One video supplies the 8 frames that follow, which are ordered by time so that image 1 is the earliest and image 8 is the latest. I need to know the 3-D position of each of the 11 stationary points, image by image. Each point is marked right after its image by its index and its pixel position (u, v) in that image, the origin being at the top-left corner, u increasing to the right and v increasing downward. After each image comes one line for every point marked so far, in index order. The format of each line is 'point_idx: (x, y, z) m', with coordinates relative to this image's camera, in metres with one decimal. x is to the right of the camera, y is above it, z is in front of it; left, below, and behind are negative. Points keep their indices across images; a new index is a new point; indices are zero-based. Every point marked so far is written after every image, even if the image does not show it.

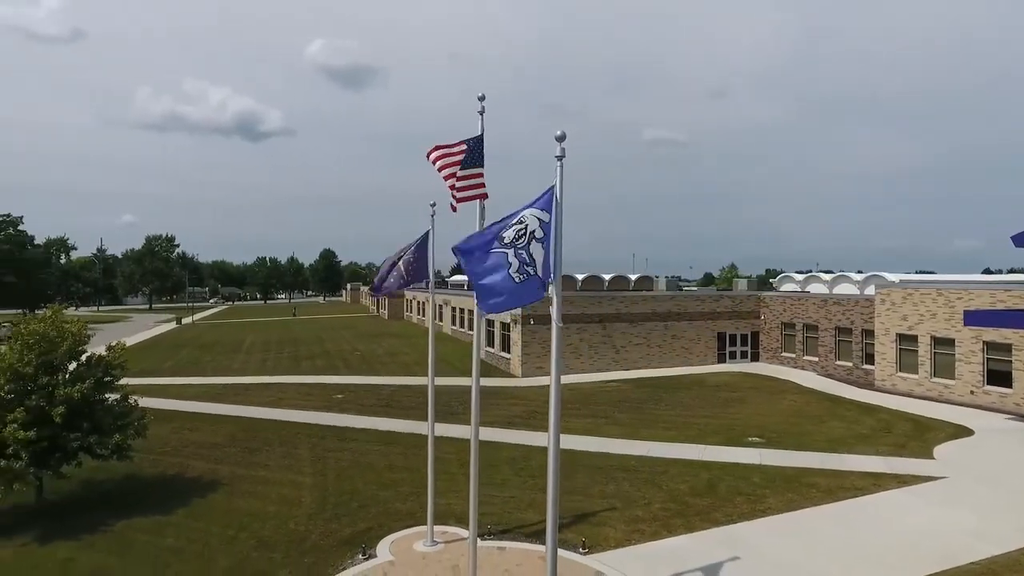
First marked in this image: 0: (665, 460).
0: (+3.8, -4.3, +15.7) m
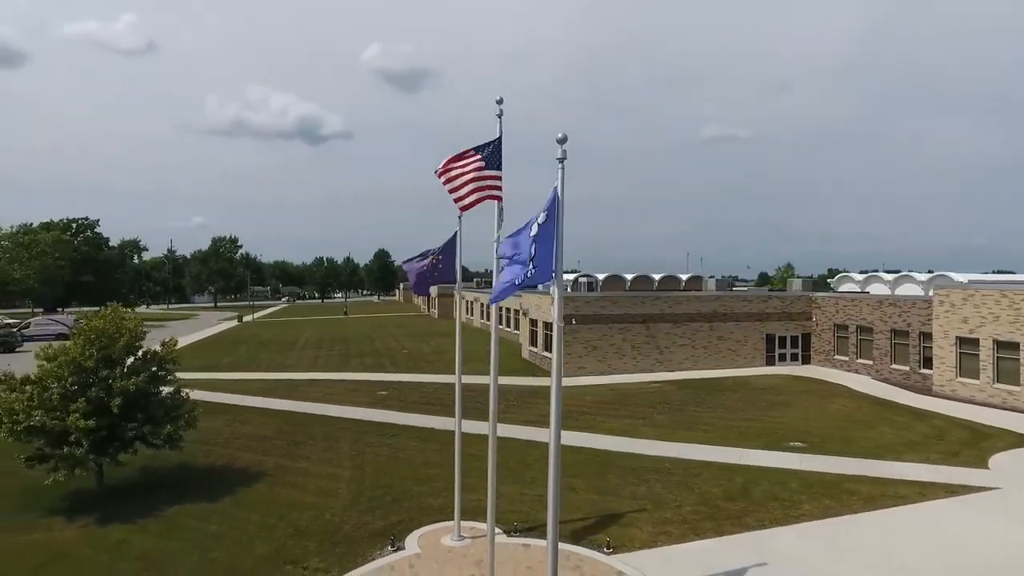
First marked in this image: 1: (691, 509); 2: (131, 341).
0: (+4.6, -4.3, +15.5) m
1: (+3.6, -4.5, +12.8) m
2: (-8.5, -1.2, +14.1) m
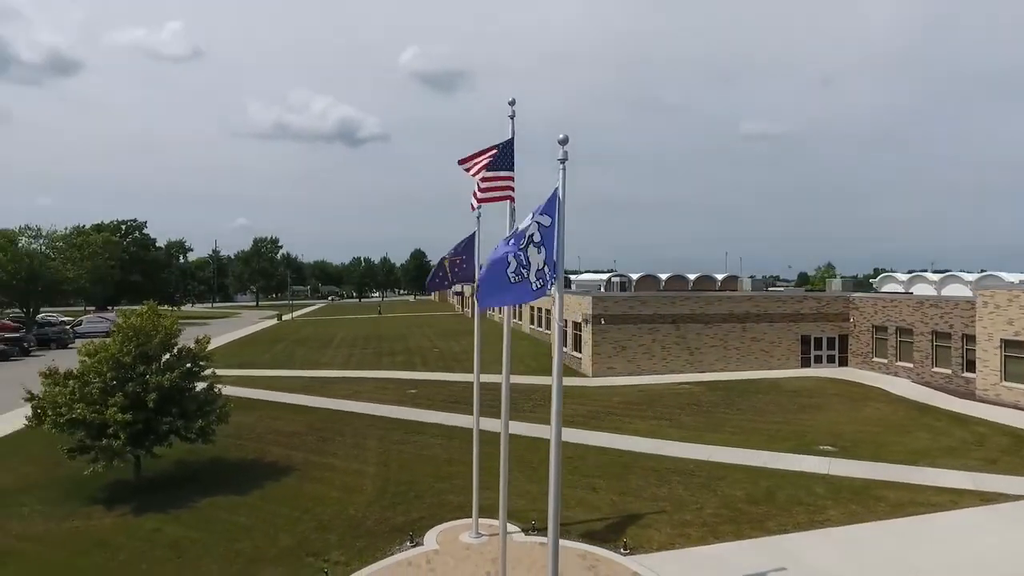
0: (+5.1, -4.3, +15.3) m
1: (+4.0, -4.5, +12.7) m
2: (-8.0, -1.2, +14.7) m
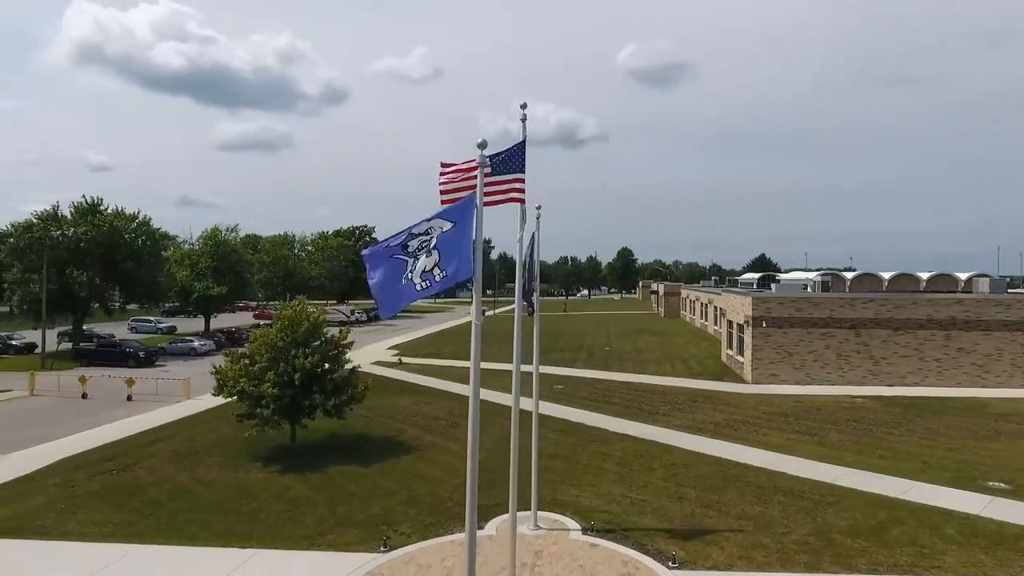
0: (+7.1, -4.3, +13.4) m
1: (+5.1, -4.5, +11.3) m
2: (-5.5, -1.1, +17.3) m
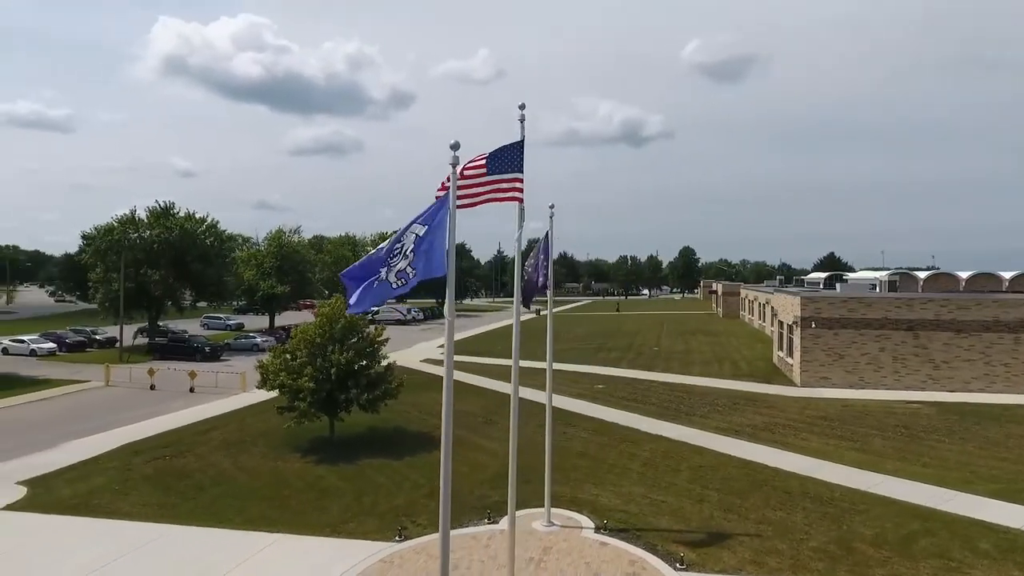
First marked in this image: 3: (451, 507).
0: (+7.4, -4.3, +12.8) m
1: (+5.3, -4.4, +11.0) m
2: (-4.7, -1.1, +18.0) m
3: (-1.3, -4.6, +13.4) m
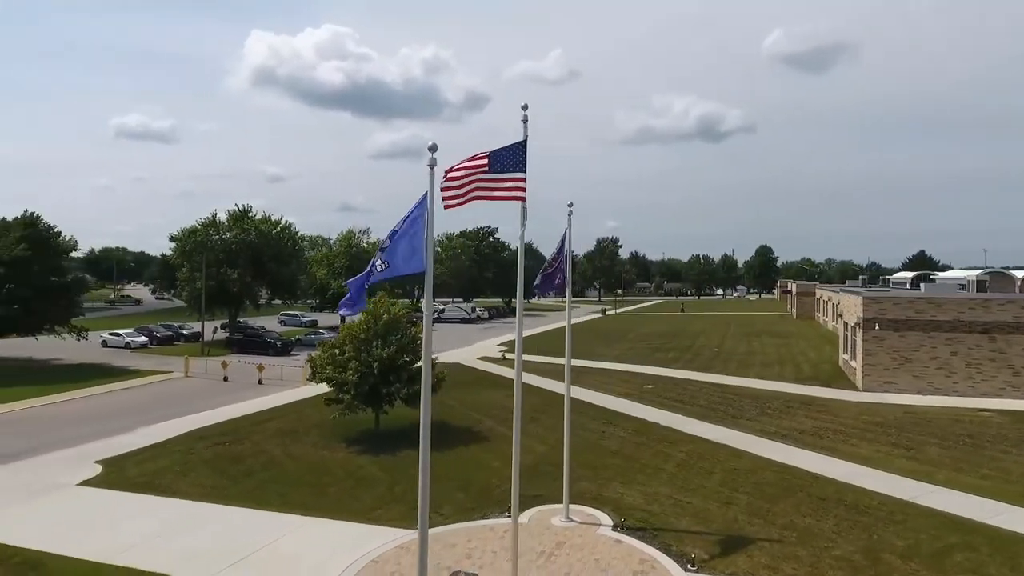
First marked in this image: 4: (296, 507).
0: (+7.8, -4.3, +12.1) m
1: (+5.4, -4.4, +10.5) m
2: (-3.6, -1.0, +18.7) m
3: (-0.8, -4.6, +13.7) m
4: (-4.6, -4.7, +13.7) m
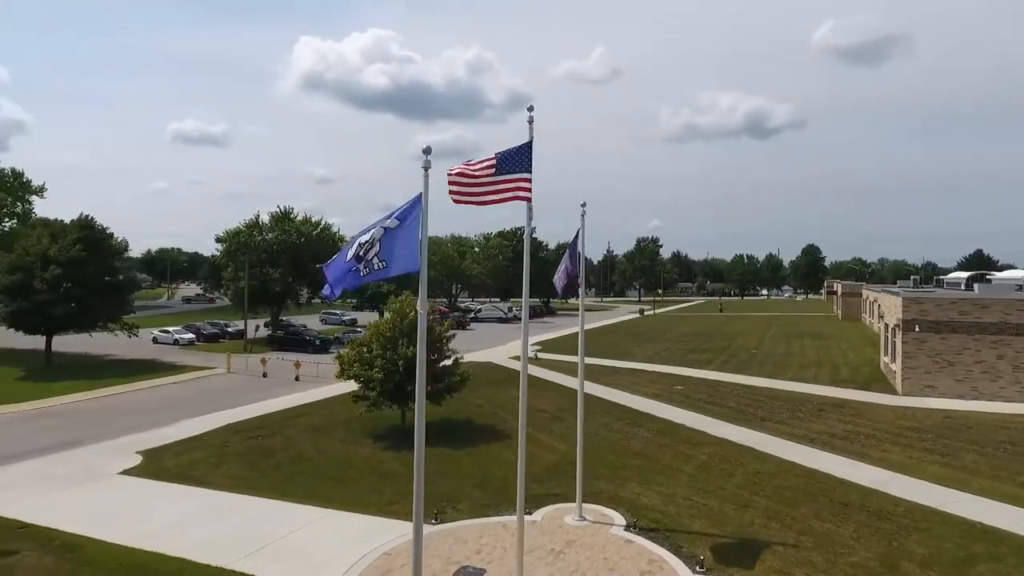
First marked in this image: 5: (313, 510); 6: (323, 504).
0: (+8.1, -4.3, +11.7) m
1: (+5.6, -4.4, +10.3) m
2: (-2.9, -1.0, +19.0) m
3: (-0.4, -4.6, +13.9) m
4: (-4.3, -4.7, +14.1) m
5: (-4.2, -4.6, +13.2) m
6: (-4.1, -4.7, +13.7) m
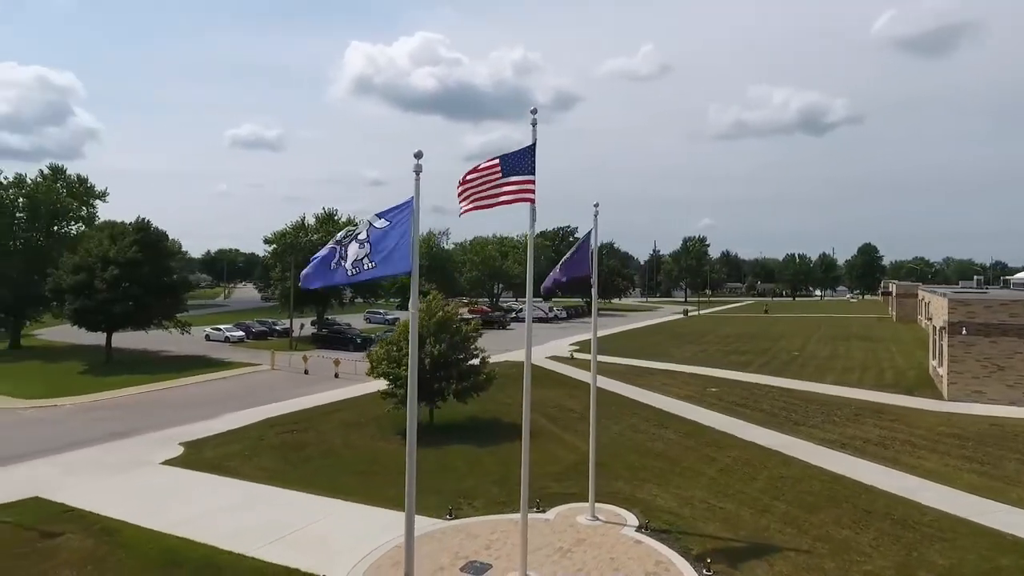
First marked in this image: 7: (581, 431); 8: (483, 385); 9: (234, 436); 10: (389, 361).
0: (+8.3, -4.3, +11.2) m
1: (+5.7, -4.4, +10.0) m
2: (-2.1, -1.0, +19.3) m
3: (0.0, -4.6, +14.1) m
4: (-3.9, -4.7, +14.5) m
5: (-3.8, -4.6, +13.7) m
6: (-3.7, -4.7, +14.2) m
7: (+2.1, -4.3, +19.1) m
8: (-0.8, -2.9, +19.1) m
9: (-8.6, -4.6, +19.7) m
10: (-3.8, -2.2, +19.4) m
